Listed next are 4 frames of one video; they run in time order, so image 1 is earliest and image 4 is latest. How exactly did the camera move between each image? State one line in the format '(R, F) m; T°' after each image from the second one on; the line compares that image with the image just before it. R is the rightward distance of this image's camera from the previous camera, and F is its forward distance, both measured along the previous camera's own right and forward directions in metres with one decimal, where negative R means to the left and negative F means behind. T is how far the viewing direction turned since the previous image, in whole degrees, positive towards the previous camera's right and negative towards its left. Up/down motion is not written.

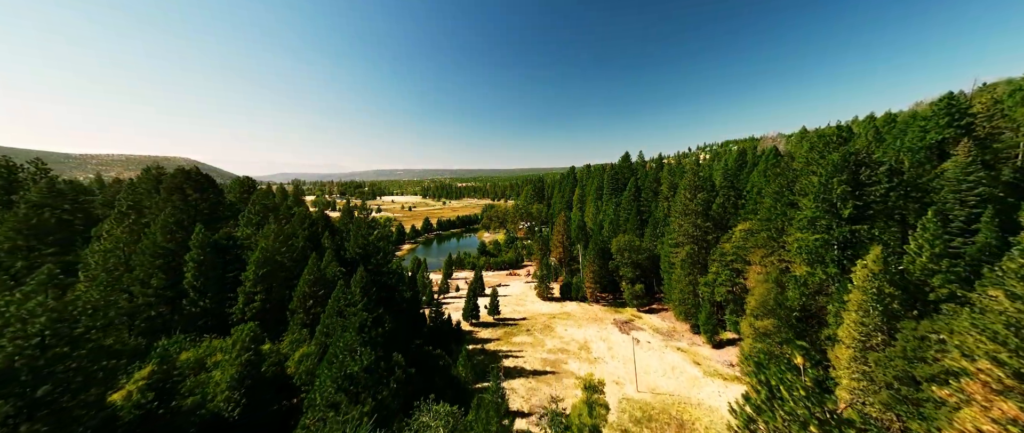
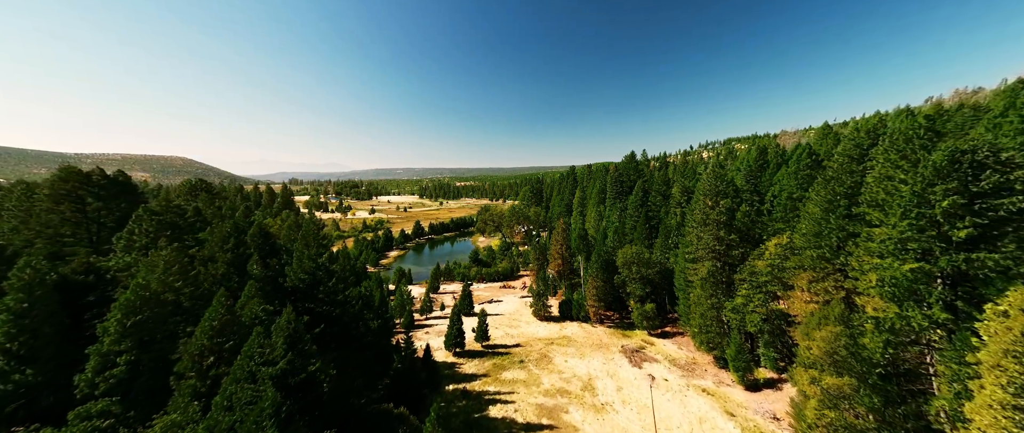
(+0.8, +5.4) m; 0°
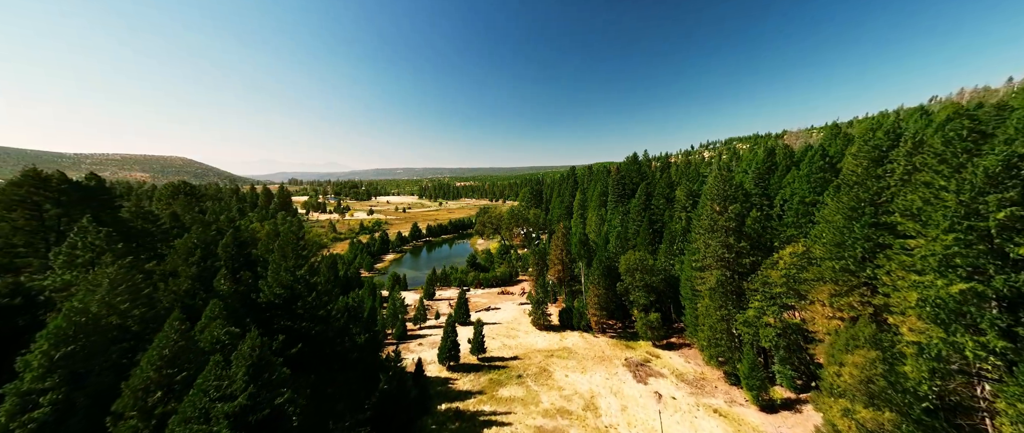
(+0.3, +1.8) m; 0°
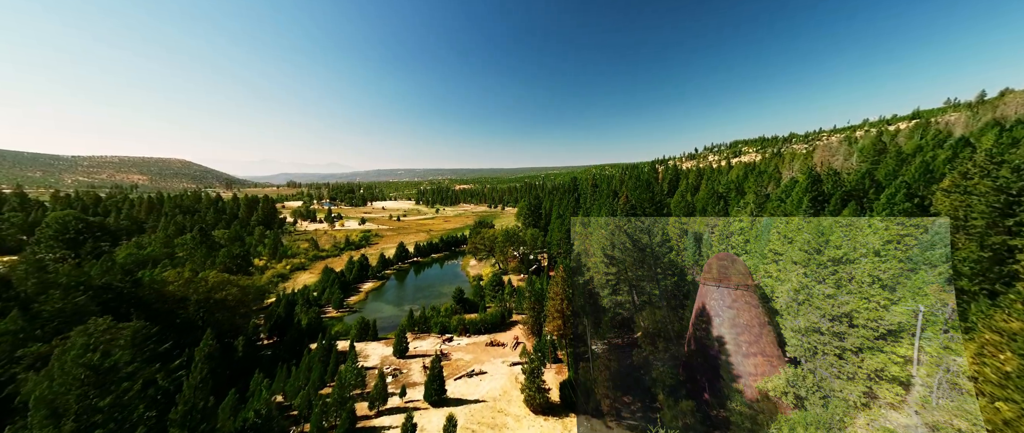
(+1.3, +8.4) m; 0°
